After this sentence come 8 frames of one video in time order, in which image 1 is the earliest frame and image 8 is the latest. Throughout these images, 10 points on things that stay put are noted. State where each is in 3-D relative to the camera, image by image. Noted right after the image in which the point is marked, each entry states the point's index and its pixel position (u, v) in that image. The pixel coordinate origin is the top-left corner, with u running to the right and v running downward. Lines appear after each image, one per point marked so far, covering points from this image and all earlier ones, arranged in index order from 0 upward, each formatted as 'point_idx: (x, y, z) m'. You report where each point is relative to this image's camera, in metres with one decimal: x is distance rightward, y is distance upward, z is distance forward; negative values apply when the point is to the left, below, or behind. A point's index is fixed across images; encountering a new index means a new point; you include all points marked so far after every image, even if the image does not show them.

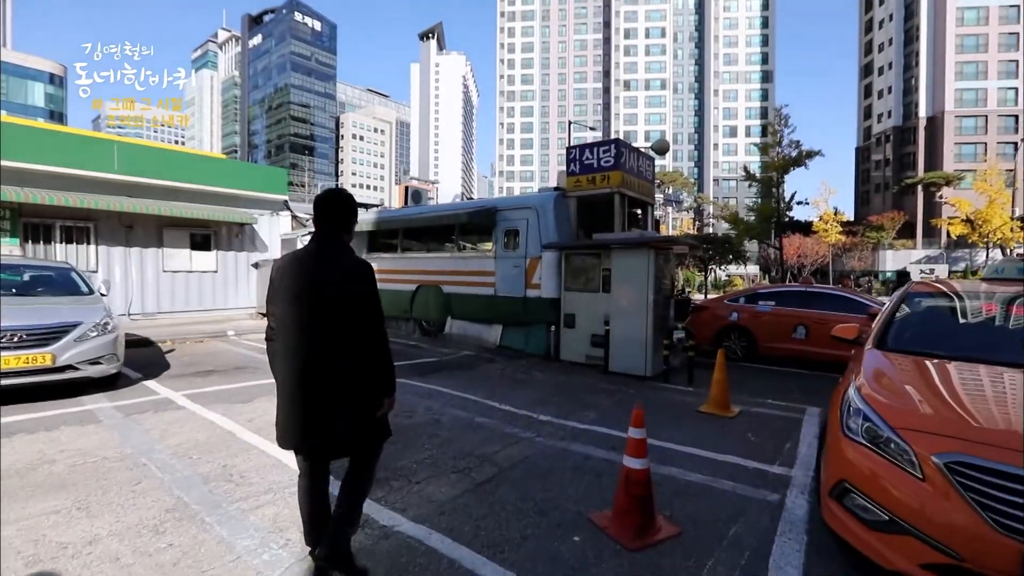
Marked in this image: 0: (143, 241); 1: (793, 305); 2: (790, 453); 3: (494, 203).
0: (-9.3, +1.2, +12.1) m
1: (+5.5, -0.3, +9.4) m
2: (+2.6, -1.5, +4.5) m
3: (-0.4, +1.8, +10.6) m
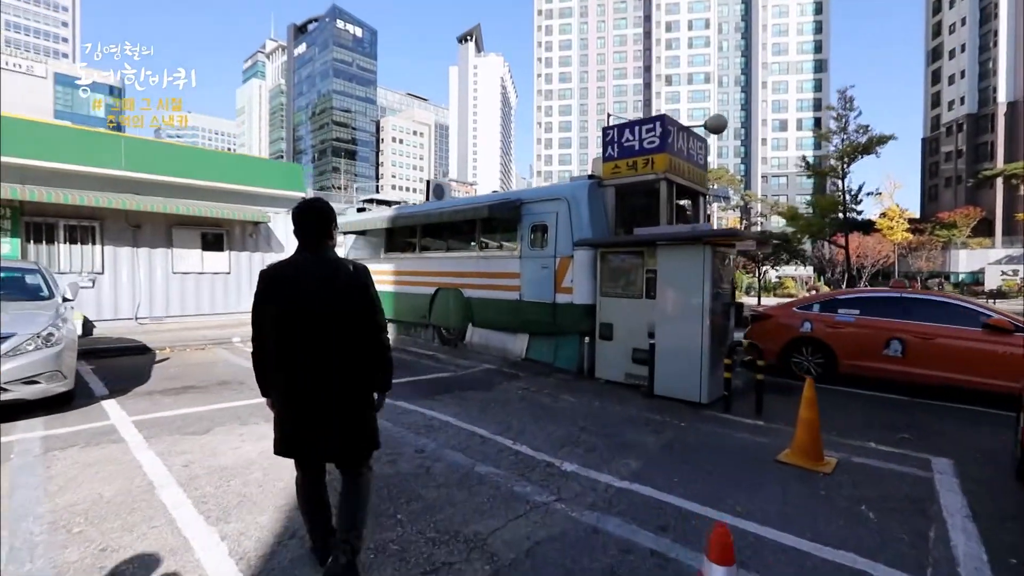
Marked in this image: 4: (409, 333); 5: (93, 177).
0: (-8.6, +1.1, +11.5) m
1: (+5.9, -0.4, +7.7) m
2: (+2.6, -1.6, +2.9) m
3: (+0.2, +1.8, +9.3) m
4: (-2.5, -1.1, +12.0) m
5: (-9.6, +2.5, +10.8) m
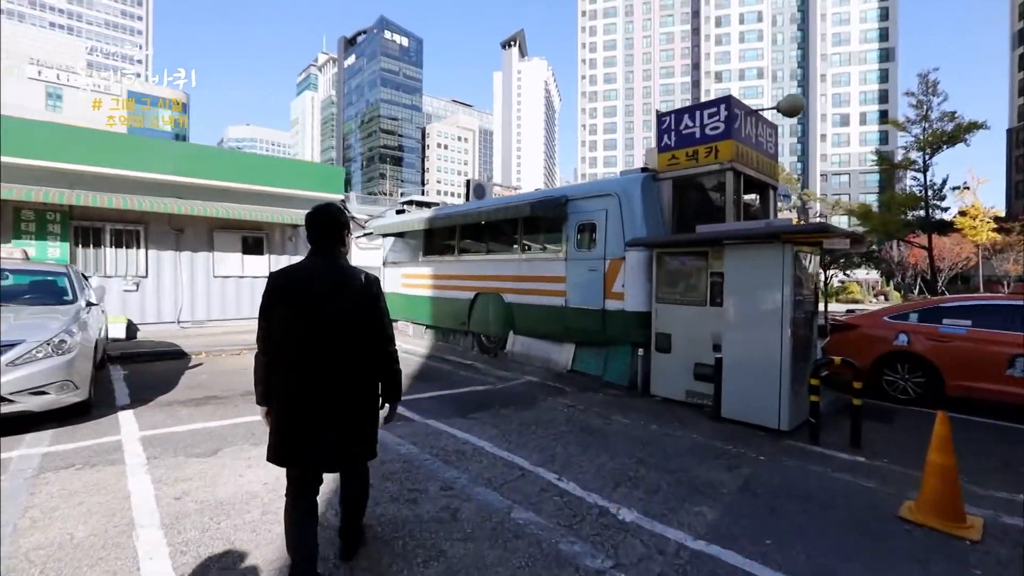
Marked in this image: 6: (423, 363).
0: (-7.6, +1.0, +11.5) m
1: (+6.5, -0.5, +6.4) m
2: (+2.8, -1.6, +1.9) m
3: (+1.0, +1.7, +8.5) m
4: (-1.5, -1.2, +11.4) m
5: (-8.7, +2.5, +11.0) m
6: (-1.7, -1.5, +9.4) m
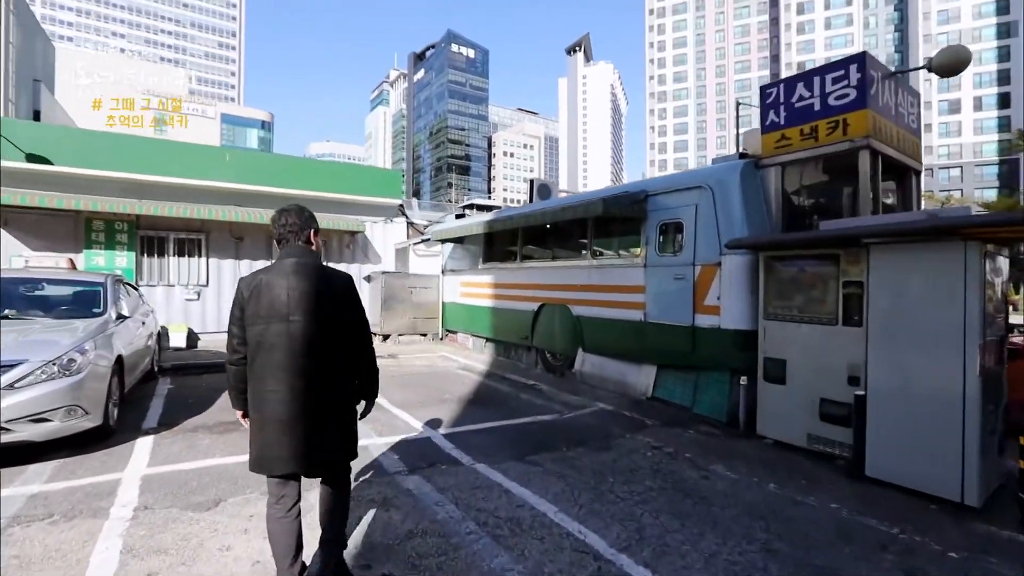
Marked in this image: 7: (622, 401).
0: (-6.1, +0.8, +11.3) m
1: (+7.2, -0.6, +4.3) m
2: (+2.9, -1.7, +0.4) m
3: (+2.0, +1.5, +7.2) m
4: (-0.1, -1.4, +10.4) m
5: (-7.2, +2.3, +11.0) m
6: (-0.6, -1.6, +8.4) m
7: (+1.6, -1.7, +7.2) m
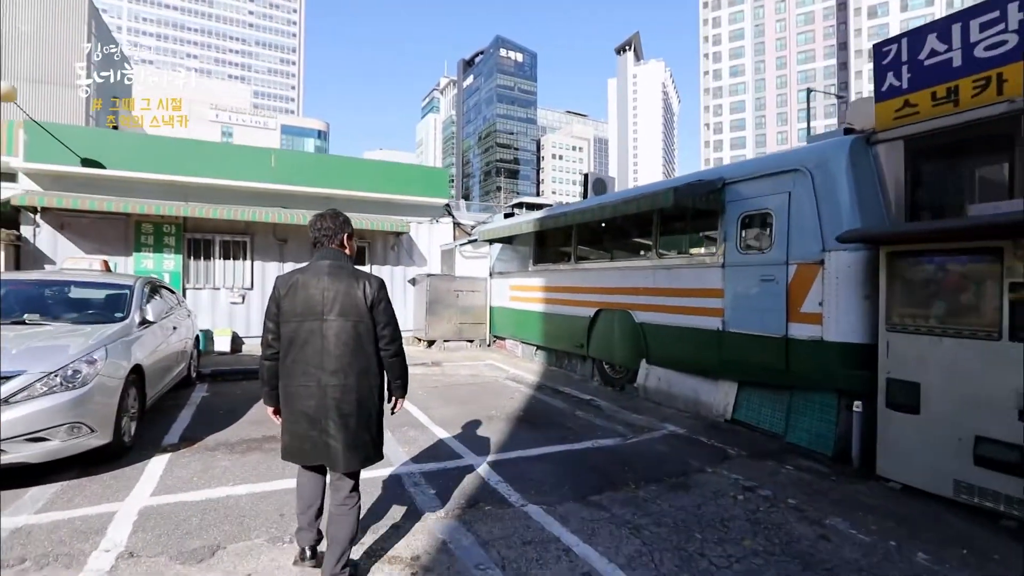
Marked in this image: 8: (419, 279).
0: (-4.9, +0.7, +11.1) m
1: (+7.6, -0.7, +2.8) m
2: (+2.9, -1.7, -0.7) m
3: (+2.7, +1.5, +6.2) m
4: (+1.0, -1.5, +9.5) m
5: (-6.1, +2.2, +10.8) m
6: (+0.3, -1.7, +7.6) m
7: (+2.3, -1.7, +6.2) m
8: (-2.3, +0.2, +11.8) m
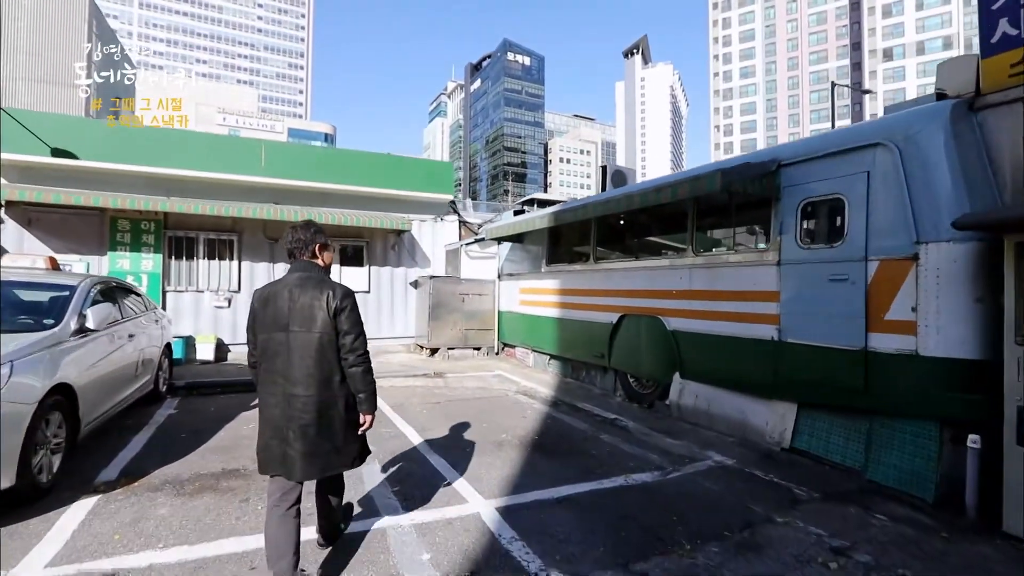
0: (-4.7, +0.7, +10.2) m
1: (+7.7, -0.7, +1.7) m
2: (+3.0, -1.6, -1.7) m
3: (+2.9, +1.5, +5.2) m
4: (+1.2, -1.6, +8.5) m
5: (-5.9, +2.1, +10.0) m
6: (+0.4, -1.7, +6.6) m
7: (+2.5, -1.8, +5.2) m
8: (-2.0, +0.2, +10.9) m
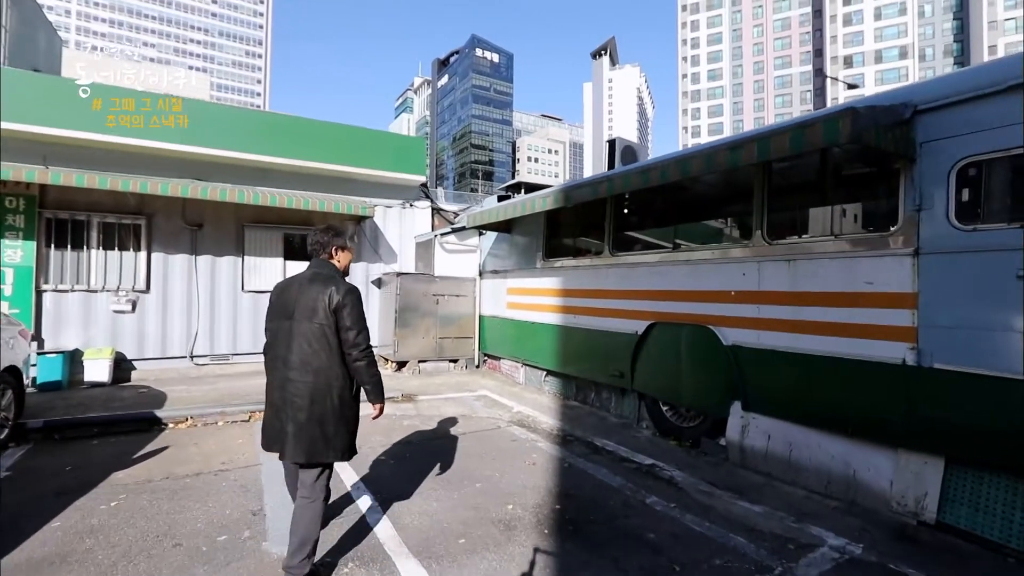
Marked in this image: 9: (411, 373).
0: (-4.9, +0.7, +8.0) m
1: (+8.0, -0.7, +0.5) m
2: (+3.6, -1.7, -3.3) m
3: (+3.0, +1.4, +3.6) m
4: (+1.0, -1.6, +6.8) m
5: (-6.1, +2.1, +7.8) m
6: (+0.5, -1.7, +4.9) m
7: (+2.6, -1.8, +3.6) m
8: (-2.3, +0.2, +9.0) m
9: (-1.8, -1.5, +8.8) m
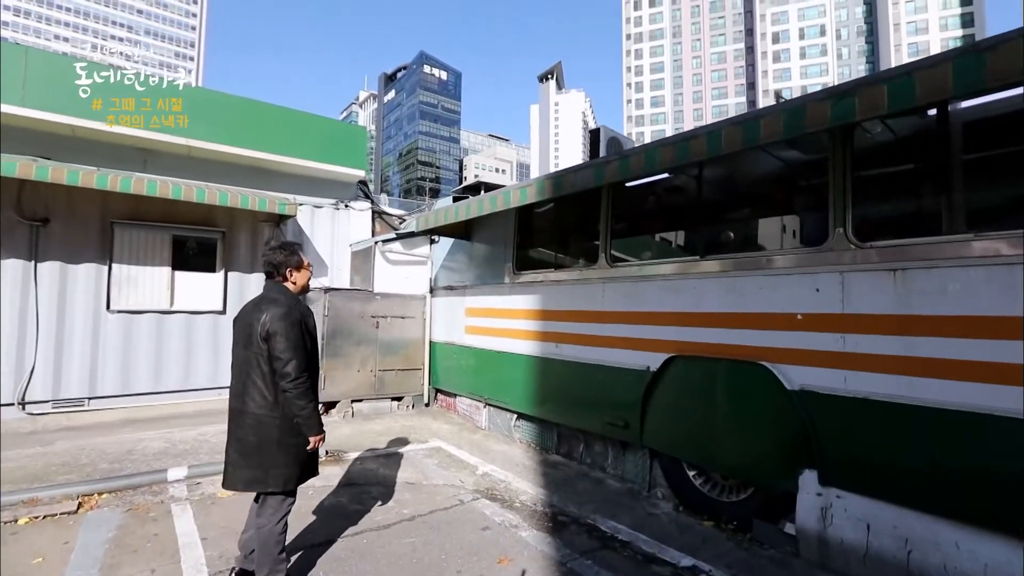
0: (-5.4, +0.5, +5.9) m
1: (+8.3, -0.7, -0.3) m
2: (+4.3, -1.5, -4.5) m
3: (+2.9, +1.3, +2.4) m
4: (+0.6, -1.8, +5.2) m
5: (-6.5, +1.9, +5.5) m
6: (+0.3, -1.9, +3.2) m
7: (+2.6, -1.9, +2.2) m
8: (-2.9, -0.1, +7.1) m
9: (-2.4, -1.8, +6.9) m
